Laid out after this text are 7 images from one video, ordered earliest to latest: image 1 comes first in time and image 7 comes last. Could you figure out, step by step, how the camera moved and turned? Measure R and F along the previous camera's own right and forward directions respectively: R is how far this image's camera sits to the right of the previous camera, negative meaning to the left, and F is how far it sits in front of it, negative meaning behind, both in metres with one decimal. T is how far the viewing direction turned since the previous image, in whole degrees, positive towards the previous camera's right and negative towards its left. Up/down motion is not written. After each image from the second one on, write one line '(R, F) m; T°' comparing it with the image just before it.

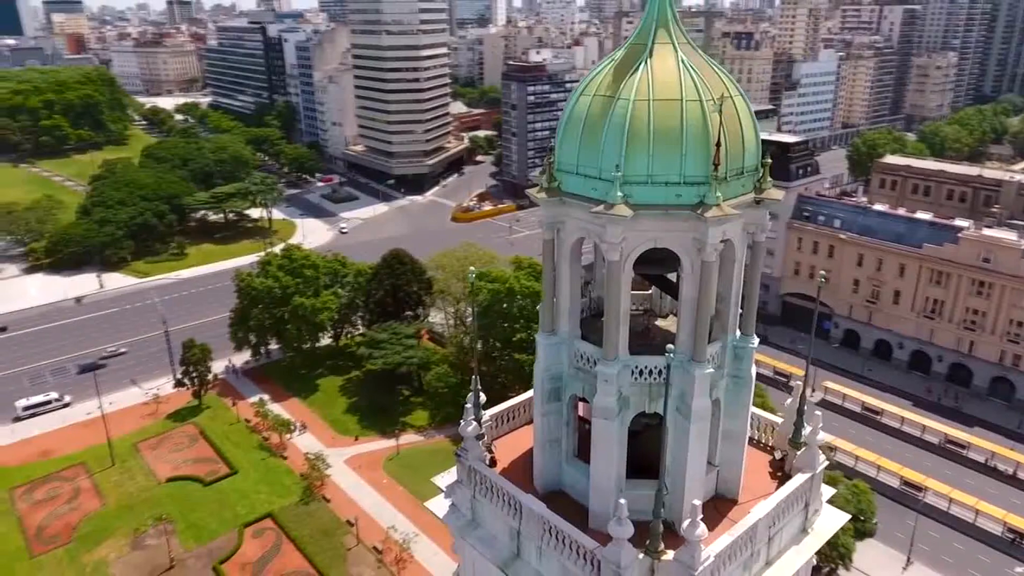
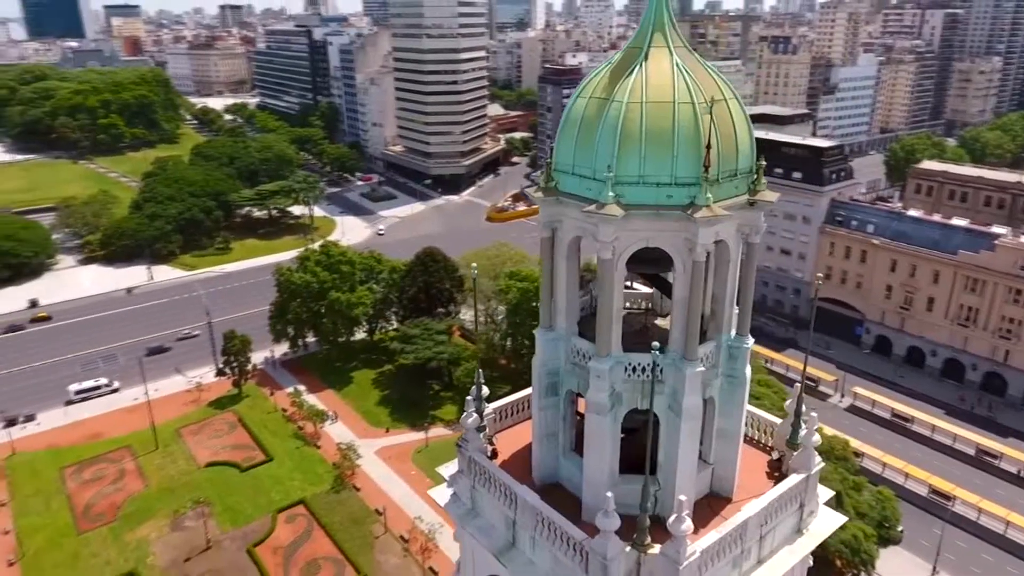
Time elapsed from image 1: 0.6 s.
(+1.2, -0.9) m; -4°
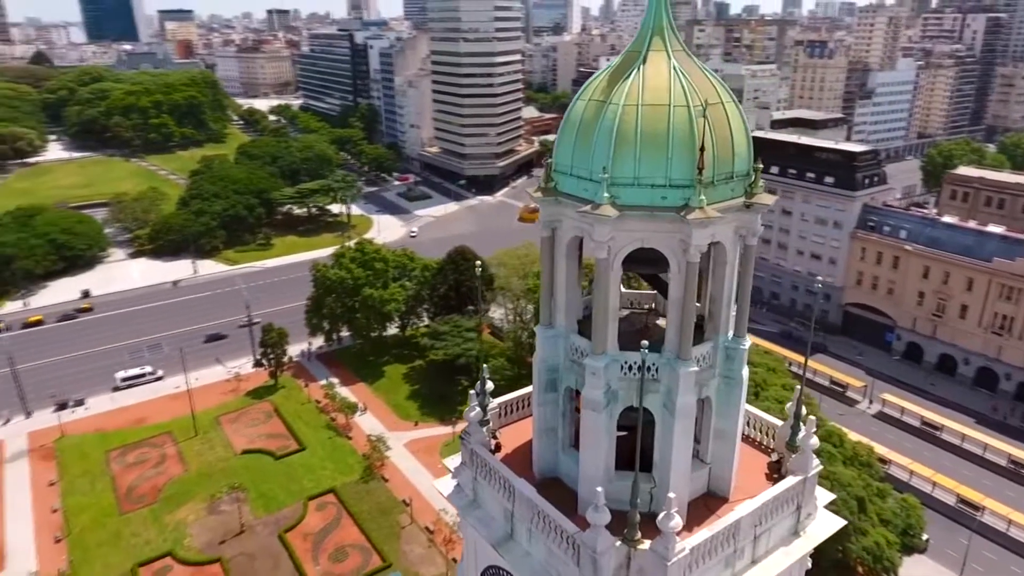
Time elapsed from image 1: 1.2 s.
(+1.1, -0.8) m; -3°
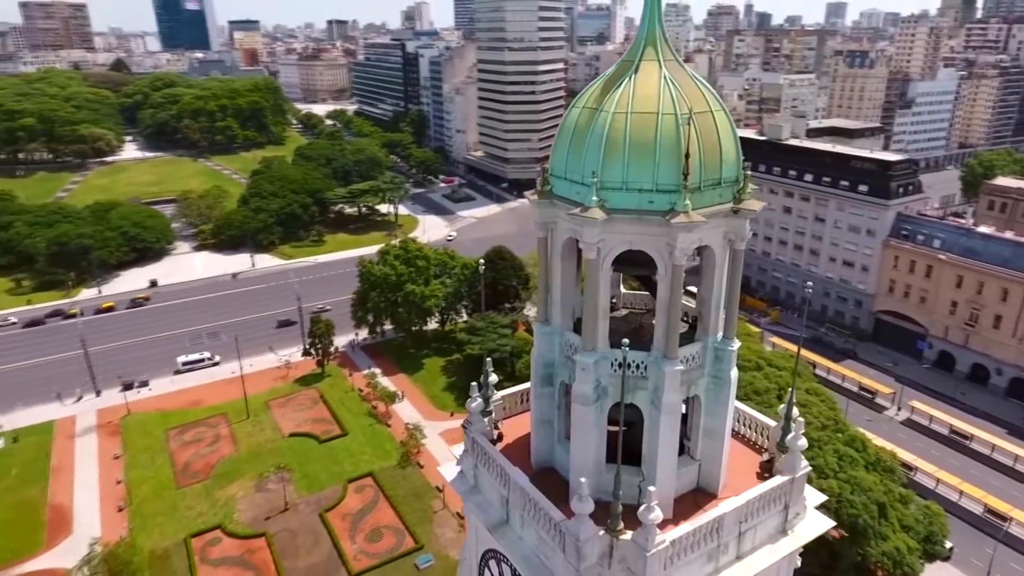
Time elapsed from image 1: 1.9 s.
(+1.7, -1.9) m; -4°
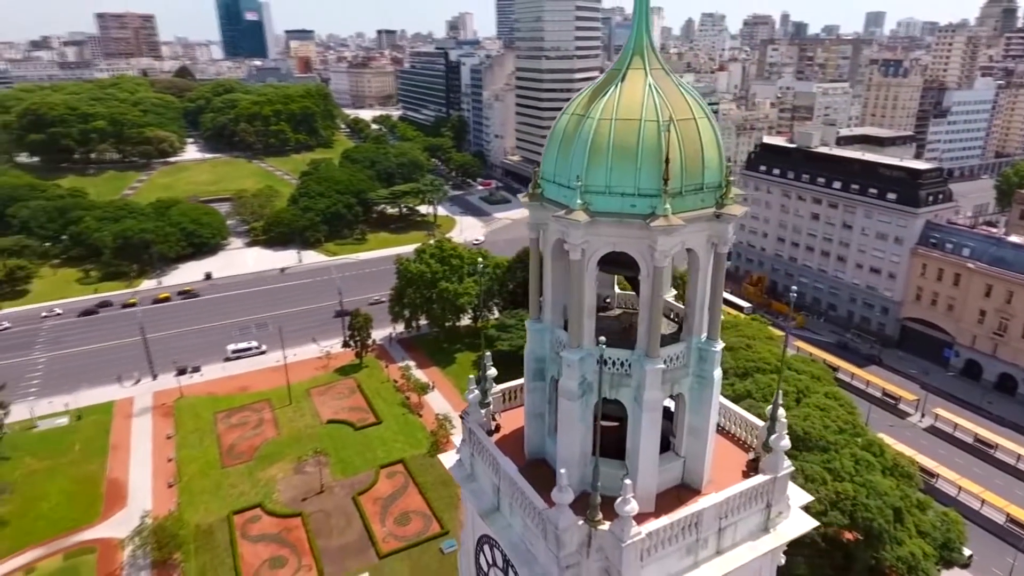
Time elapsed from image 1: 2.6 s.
(+2.0, -1.8) m; -4°
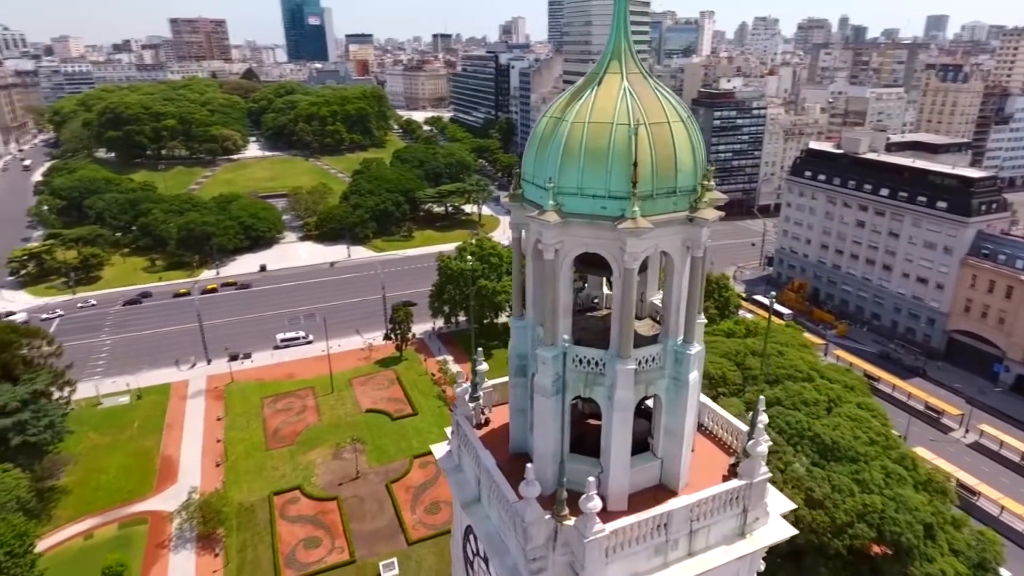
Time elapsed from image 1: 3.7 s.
(+2.9, -0.9) m; -6°
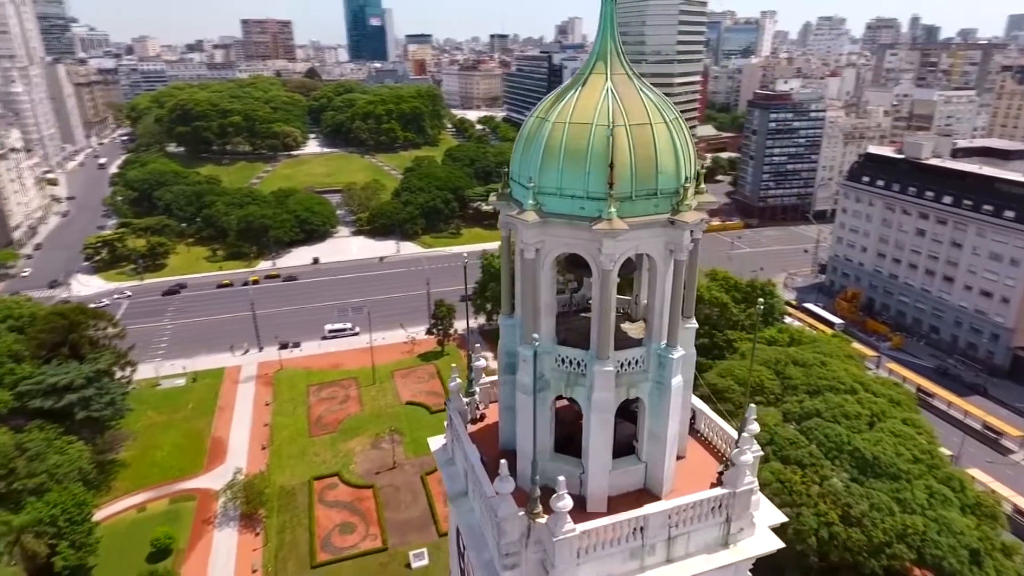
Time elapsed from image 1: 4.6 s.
(+2.9, -0.1) m; -6°
